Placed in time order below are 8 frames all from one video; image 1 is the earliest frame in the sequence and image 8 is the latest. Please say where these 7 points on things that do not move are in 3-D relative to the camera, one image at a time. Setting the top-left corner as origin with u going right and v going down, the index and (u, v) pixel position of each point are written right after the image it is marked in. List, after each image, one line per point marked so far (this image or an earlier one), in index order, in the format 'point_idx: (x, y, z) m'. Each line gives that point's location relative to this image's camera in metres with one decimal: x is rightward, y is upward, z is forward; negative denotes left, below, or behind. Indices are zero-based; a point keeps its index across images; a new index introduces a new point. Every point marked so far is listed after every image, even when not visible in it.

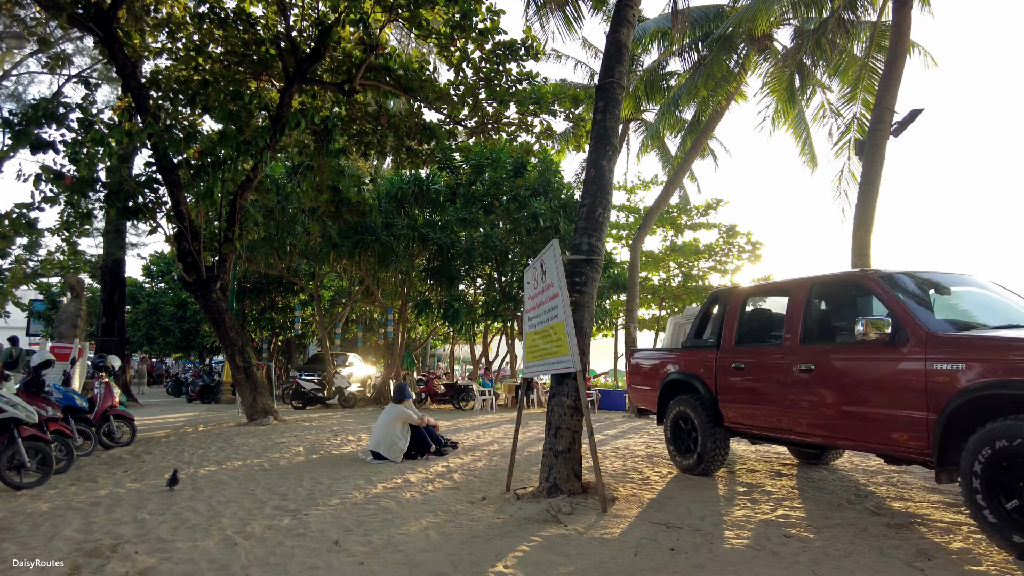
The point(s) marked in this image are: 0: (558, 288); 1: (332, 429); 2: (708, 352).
0: (+0.3, 0.0, +4.3) m
1: (-2.7, -2.1, +9.3) m
2: (+1.7, -0.5, +5.3) m
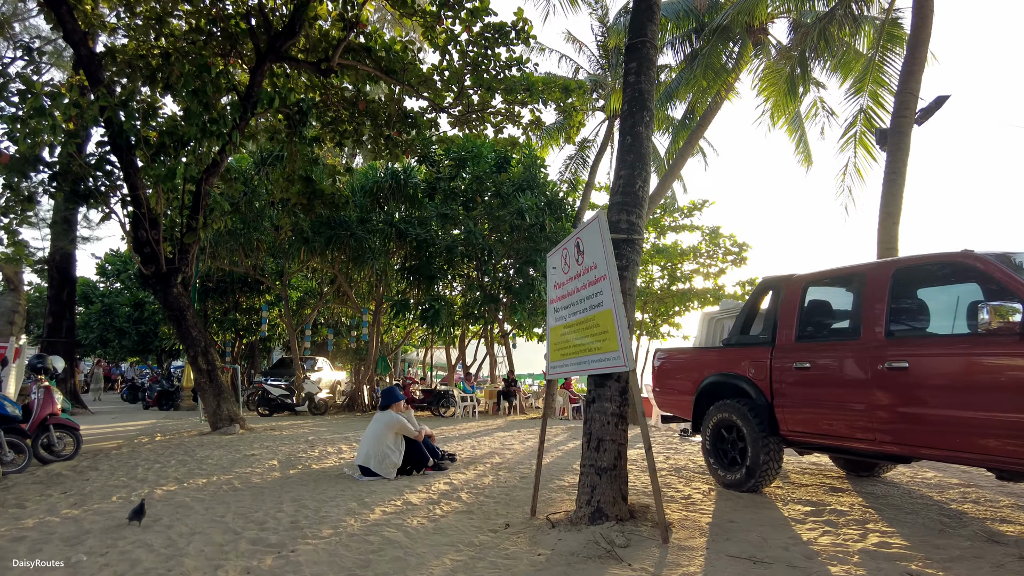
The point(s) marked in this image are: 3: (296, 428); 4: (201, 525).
0: (+0.5, +0.1, +3.5) m
1: (-2.8, -2.0, +8.4) m
2: (+1.8, -0.5, +4.7) m
3: (-3.9, -2.5, +11.2) m
4: (-1.9, -1.4, +3.8) m
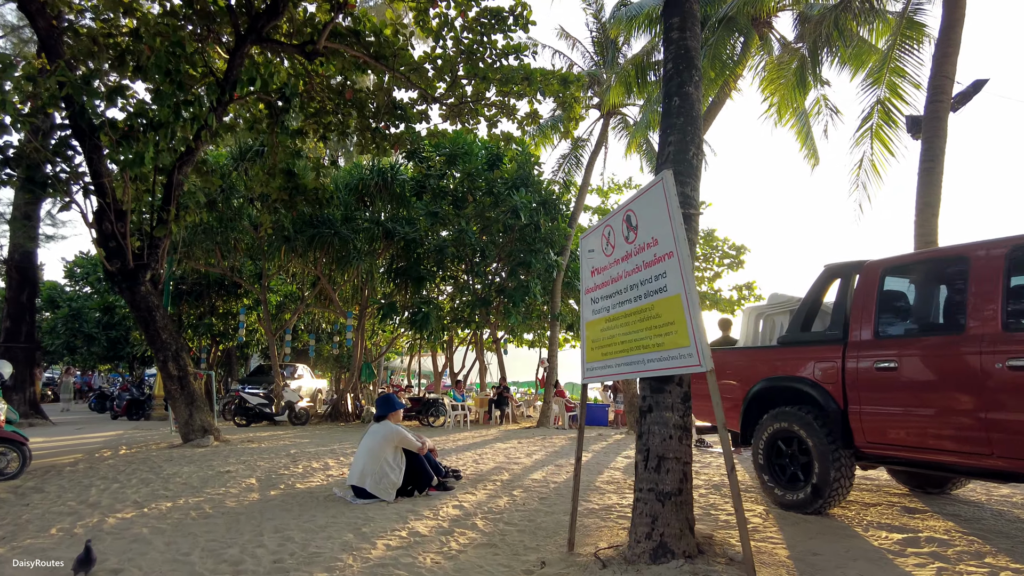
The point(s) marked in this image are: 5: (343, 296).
0: (+0.7, +0.2, +2.9) m
1: (-2.7, -2.0, +7.6) m
2: (+2.0, -0.4, +4.0) m
3: (-3.9, -2.5, +10.3) m
4: (-1.7, -1.3, +3.0) m
5: (-4.7, -0.2, +17.3) m
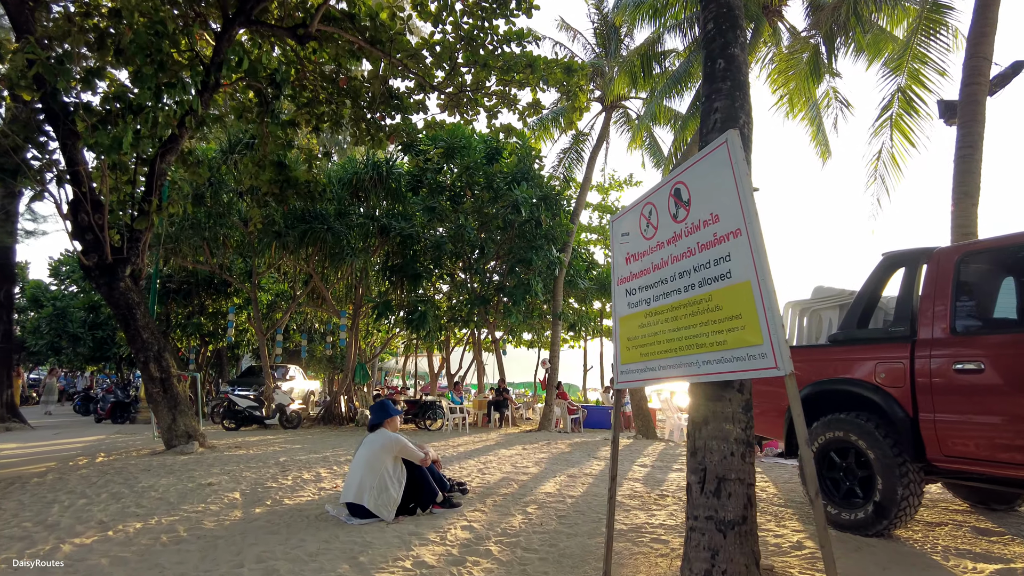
0: (+0.8, +0.3, +2.4) m
1: (-2.7, -2.0, +7.1) m
2: (+2.1, -0.3, +3.5) m
3: (-3.9, -2.5, +9.8) m
4: (-1.6, -1.3, +2.5) m
5: (-4.7, -0.2, +16.8) m
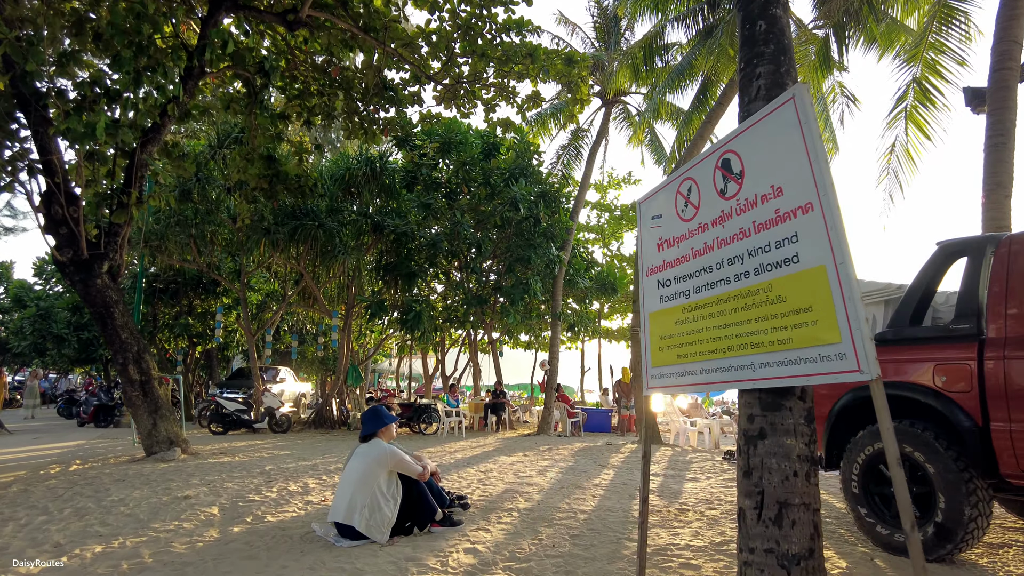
0: (+0.9, +0.3, +1.9) m
1: (-2.6, -1.9, +6.6) m
2: (+2.1, -0.3, +3.1) m
3: (-3.9, -2.4, +9.3) m
4: (-1.5, -1.2, +2.0) m
5: (-4.8, -0.2, +16.3) m
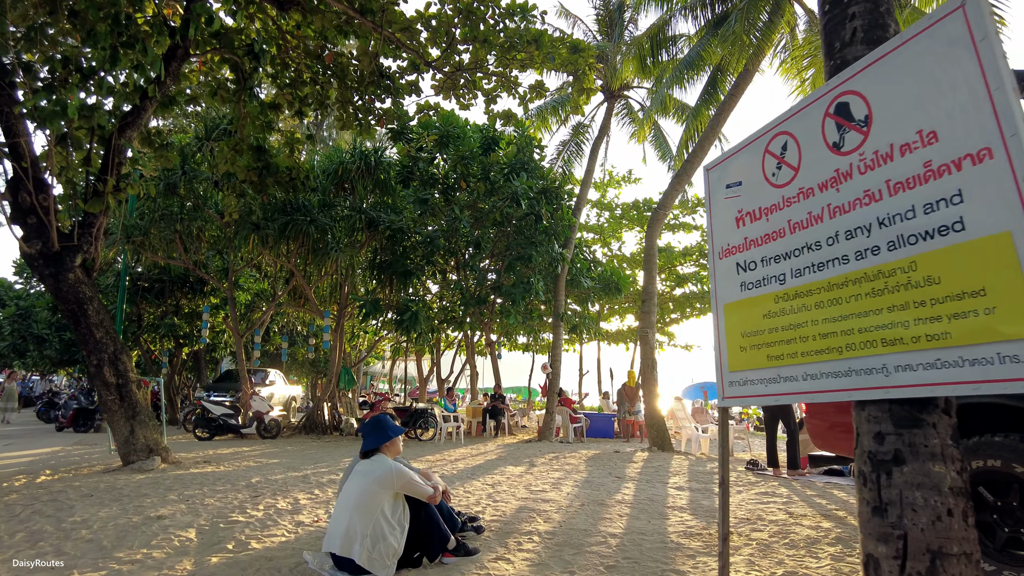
0: (+1.1, +0.4, +1.4) m
1: (-2.5, -1.9, +6.0) m
2: (+2.3, -0.3, +2.6) m
3: (-3.8, -2.4, +8.7) m
4: (-1.4, -1.2, +1.5) m
5: (-4.8, -0.1, +15.7) m
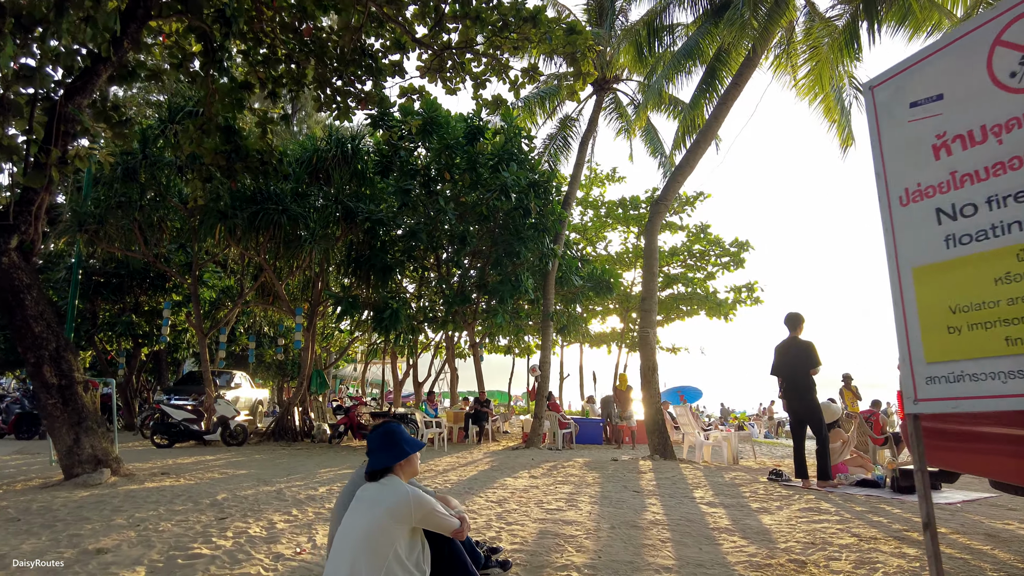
0: (+1.4, +0.5, +0.8) m
1: (-2.5, -1.8, +5.2) m
2: (+2.5, -0.2, +2.0) m
3: (-3.9, -2.3, +7.8) m
4: (-1.1, -1.0, +0.7) m
5: (-5.2, -0.1, +14.7) m
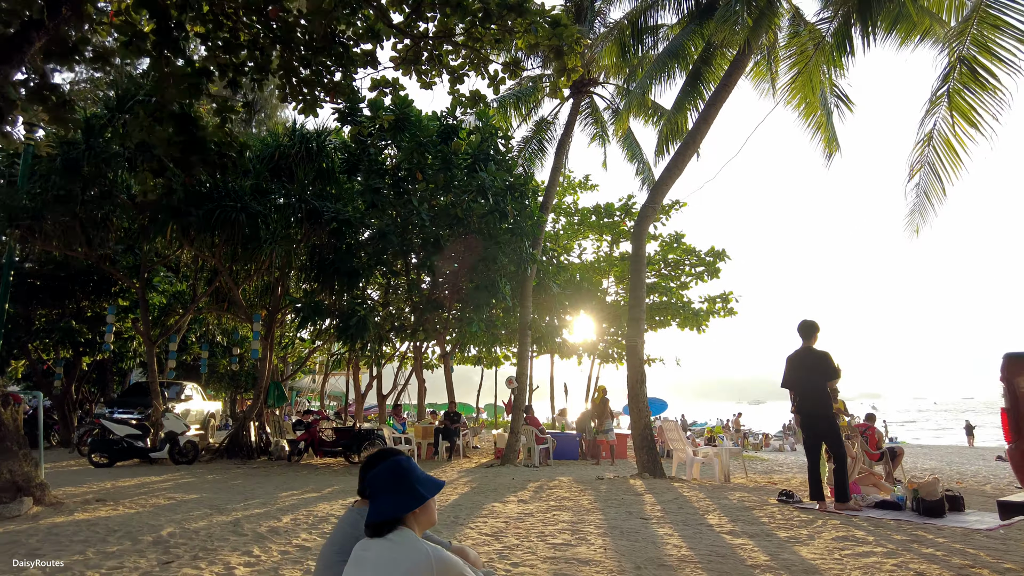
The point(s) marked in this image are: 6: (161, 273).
0: (+1.6, +0.5, +0.3) m
1: (-2.5, -1.7, +4.4) m
2: (+2.7, -0.1, +1.6) m
3: (-4.1, -2.3, +6.9) m
4: (-0.8, -1.0, 0.0) m
5: (-5.8, -0.2, +13.8) m
6: (-8.1, +0.4, +14.5) m
